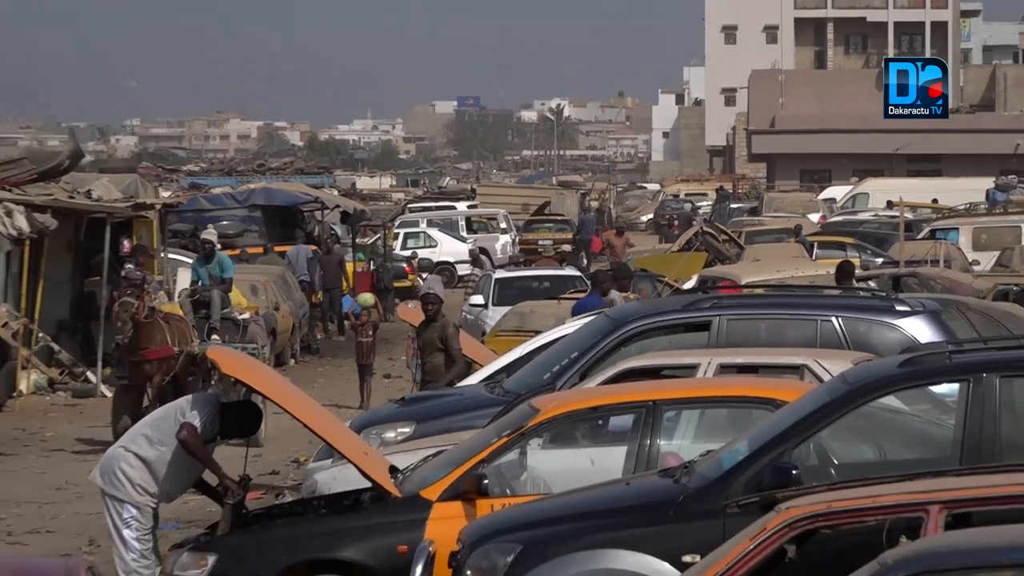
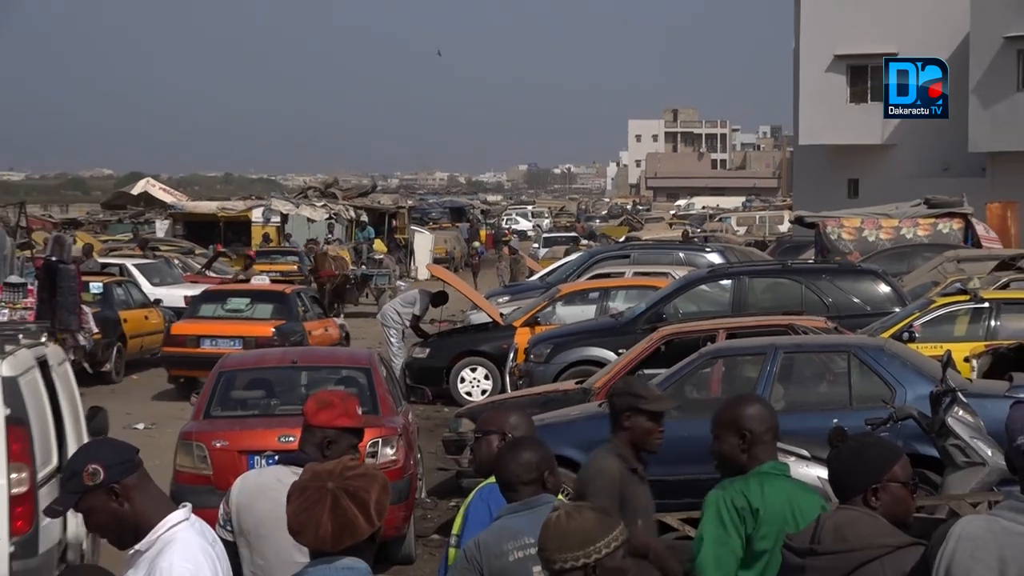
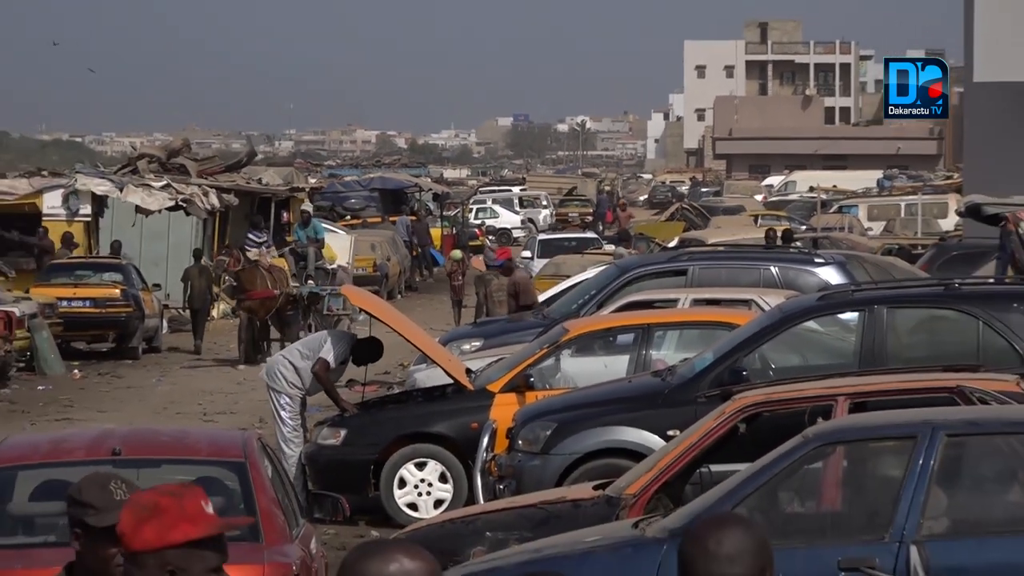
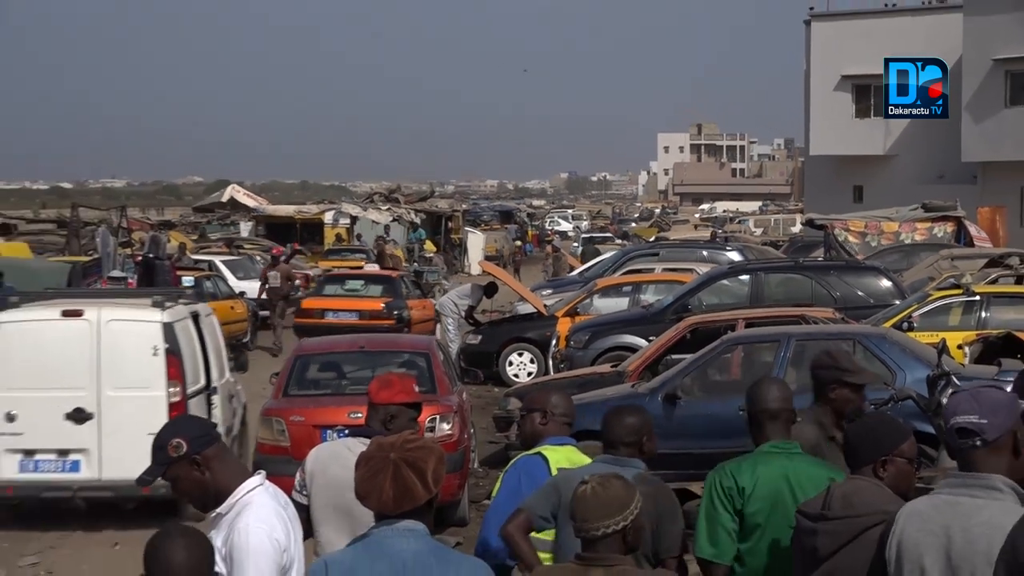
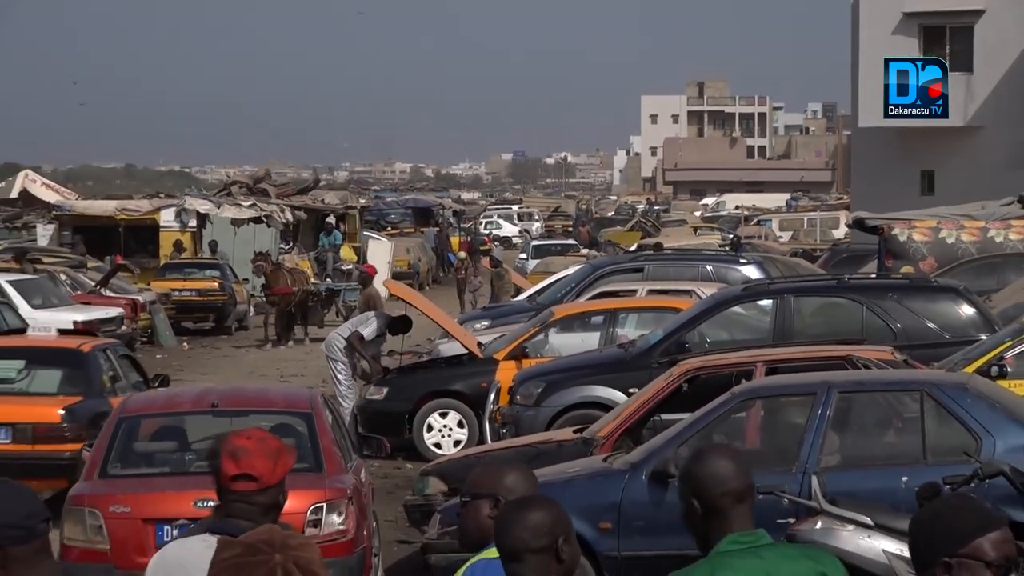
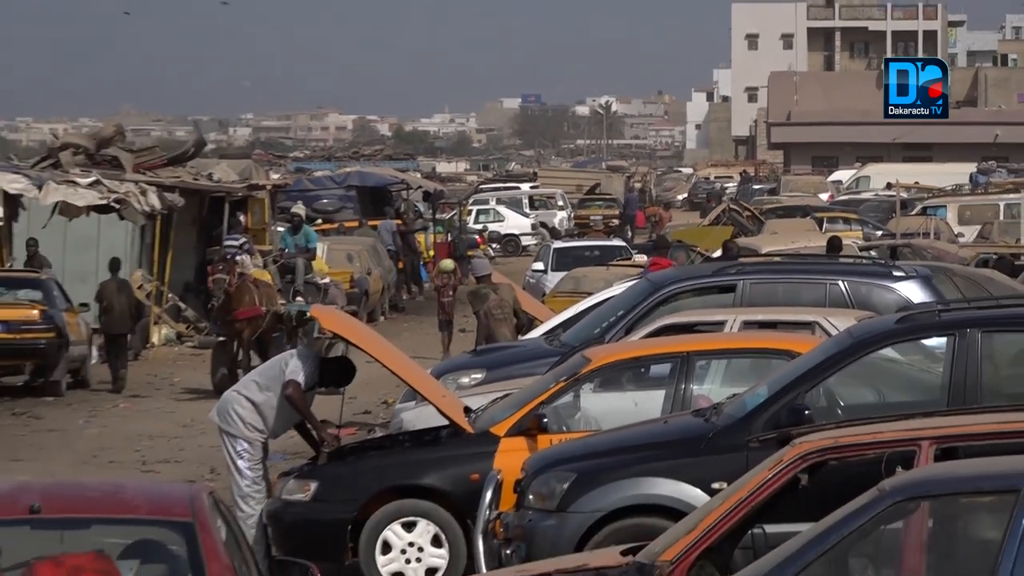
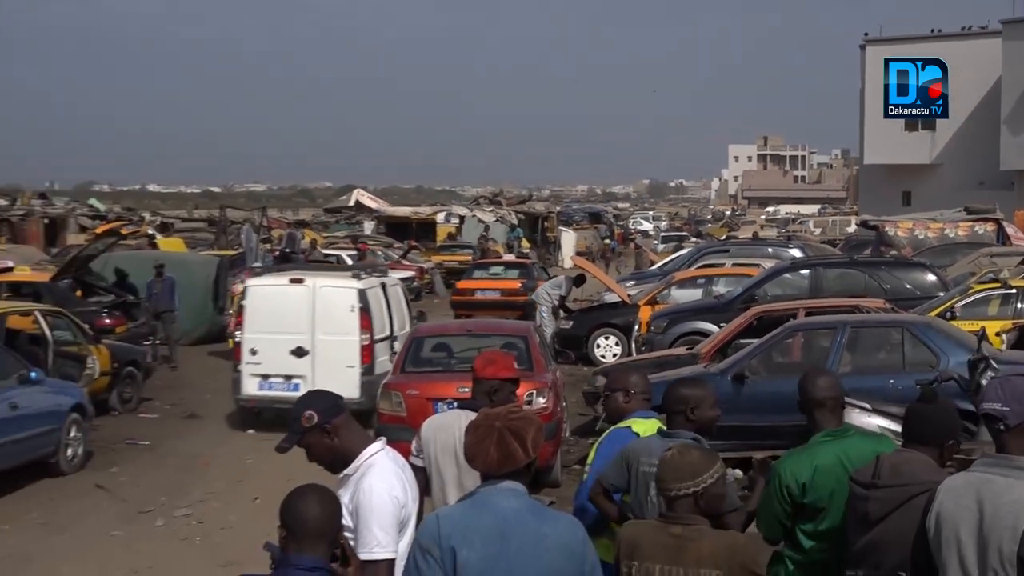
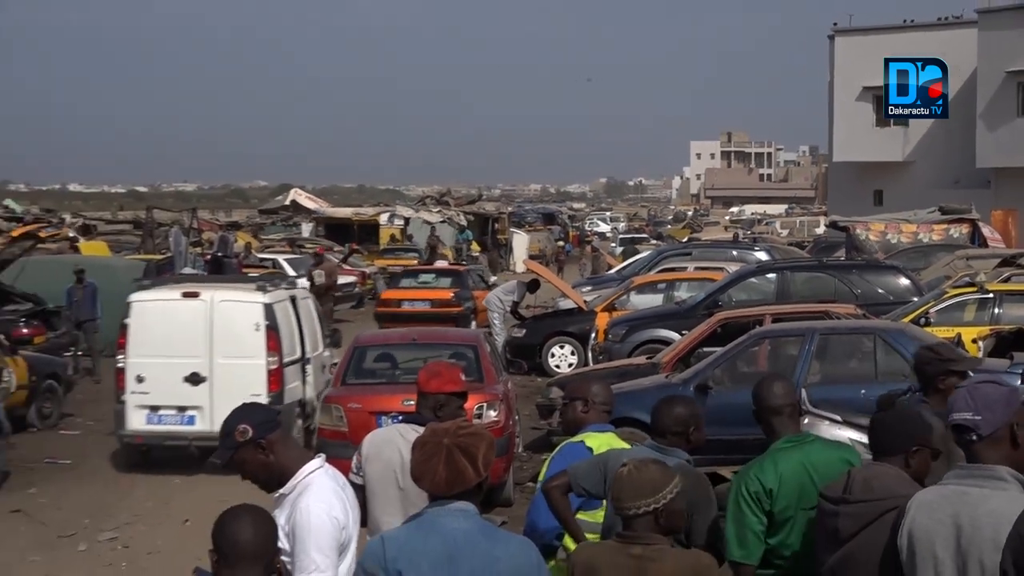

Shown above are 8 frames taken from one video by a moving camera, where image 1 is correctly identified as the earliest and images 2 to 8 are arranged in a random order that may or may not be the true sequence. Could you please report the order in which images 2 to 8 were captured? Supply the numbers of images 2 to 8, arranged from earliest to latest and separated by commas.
6, 3, 5, 2, 4, 8, 7
